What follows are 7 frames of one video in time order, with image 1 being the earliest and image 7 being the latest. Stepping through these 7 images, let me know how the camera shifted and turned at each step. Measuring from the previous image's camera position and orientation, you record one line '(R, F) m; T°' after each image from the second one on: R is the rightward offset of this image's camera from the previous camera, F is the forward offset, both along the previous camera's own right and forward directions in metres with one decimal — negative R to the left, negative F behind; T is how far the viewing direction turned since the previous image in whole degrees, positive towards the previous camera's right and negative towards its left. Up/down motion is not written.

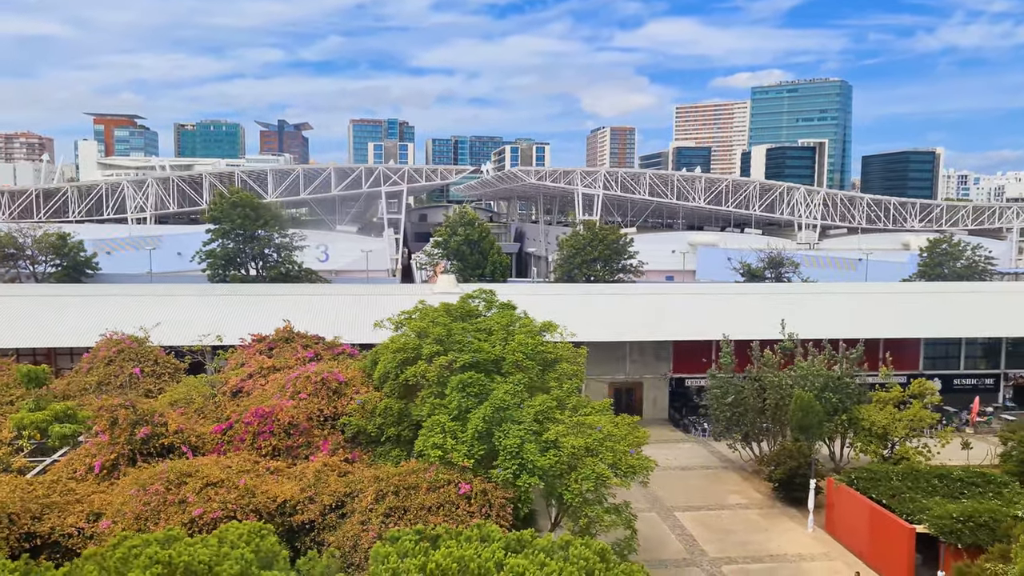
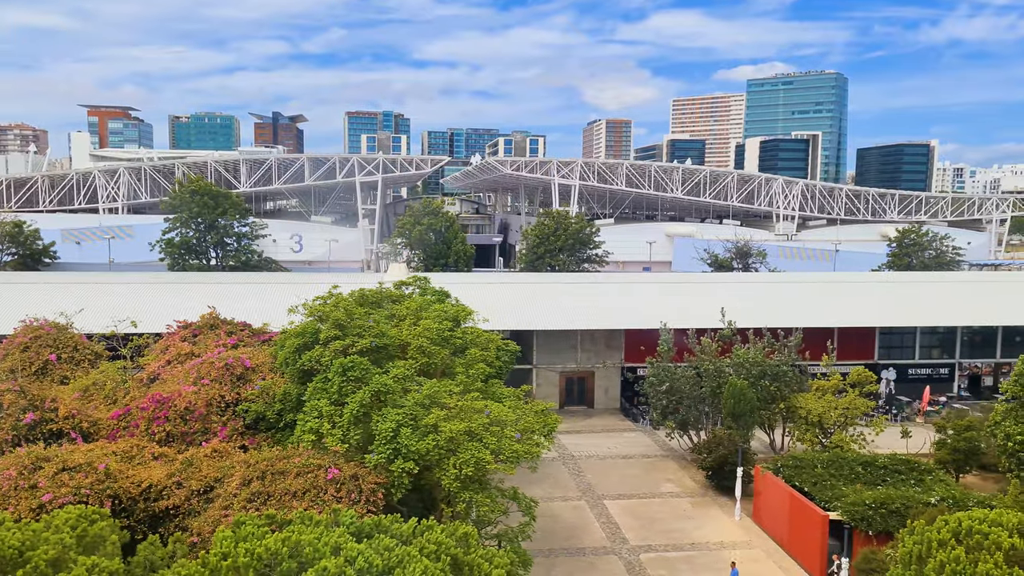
(+1.8, +0.2) m; 0°
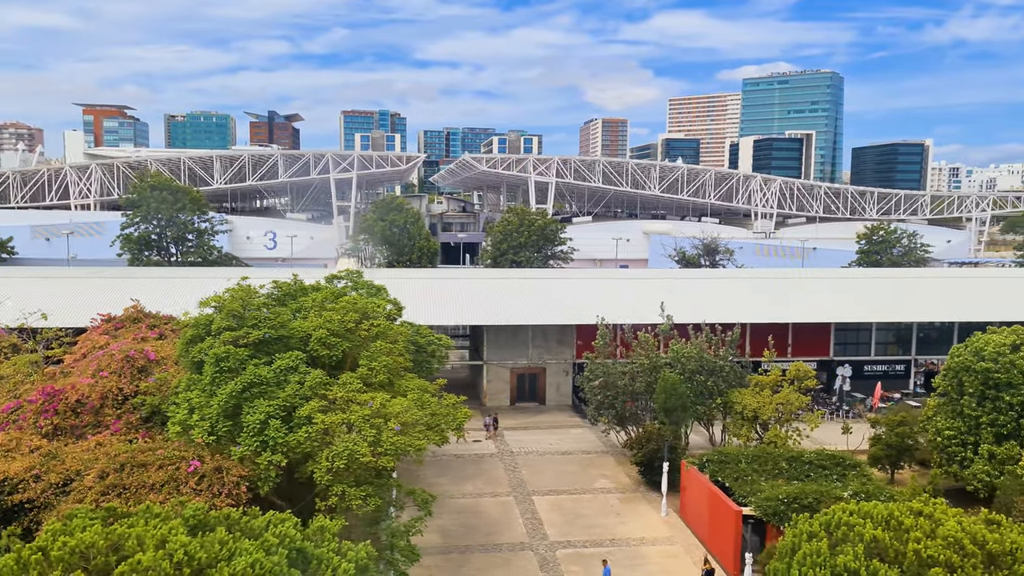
(+1.8, +0.2) m; 0°
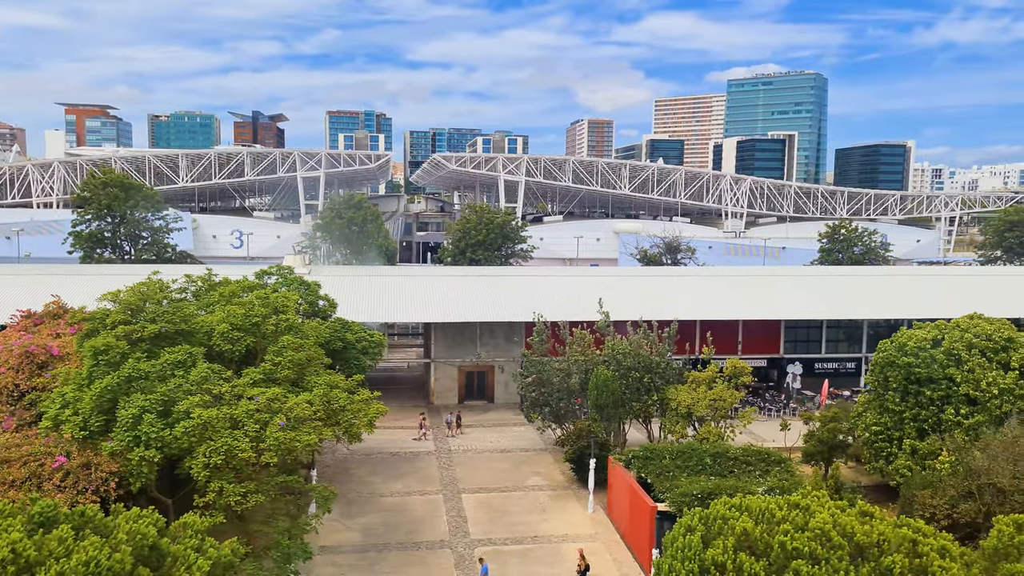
(+1.5, +0.2) m; +1°
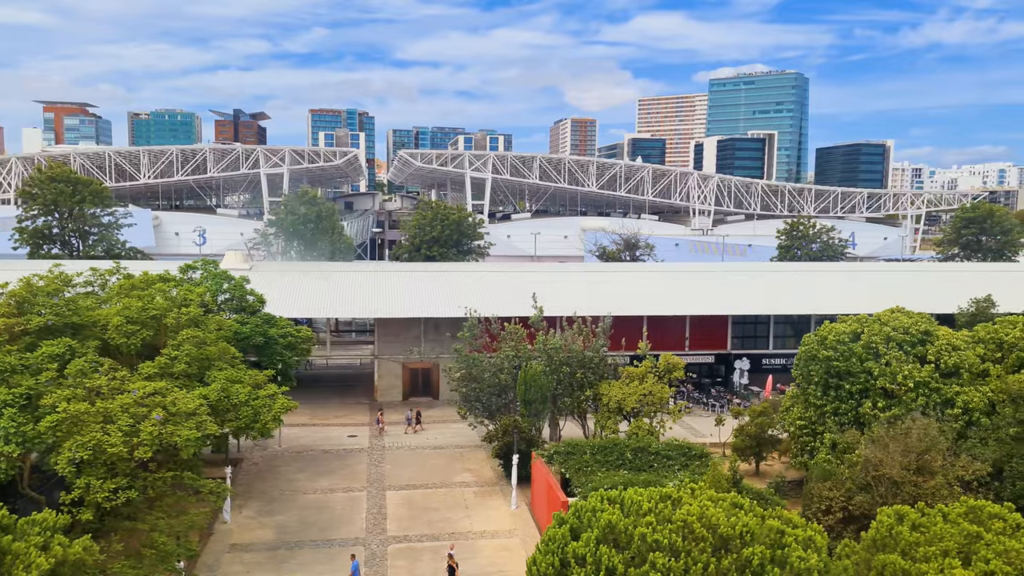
(+1.5, +0.2) m; +1°
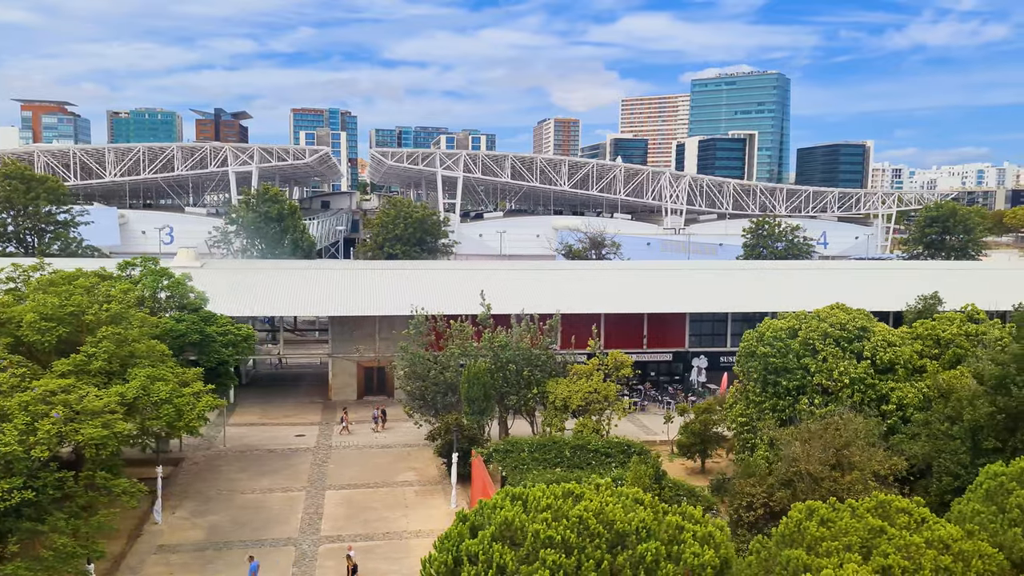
(+1.1, +0.2) m; +1°
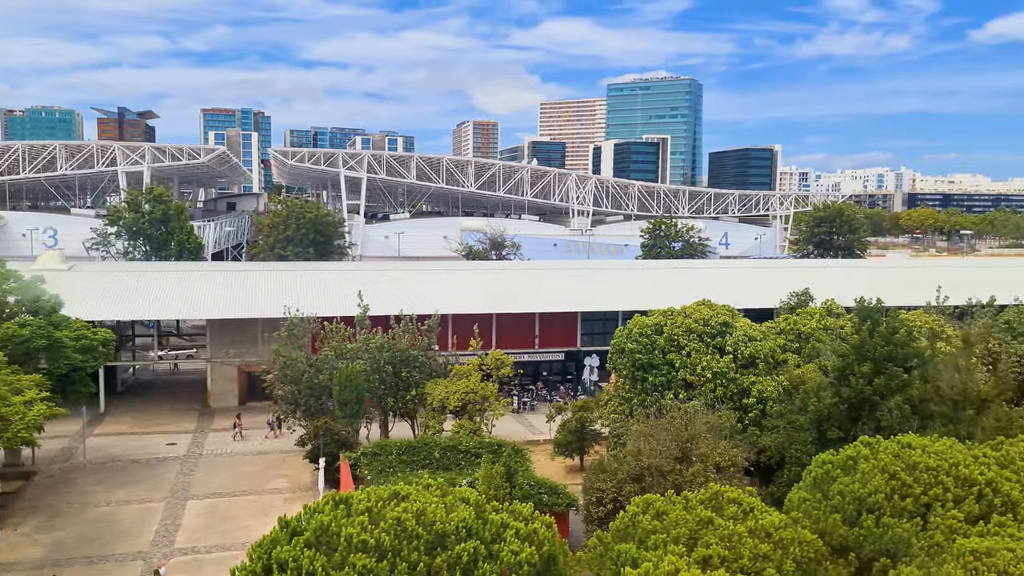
(+1.2, +0.2) m; +6°
